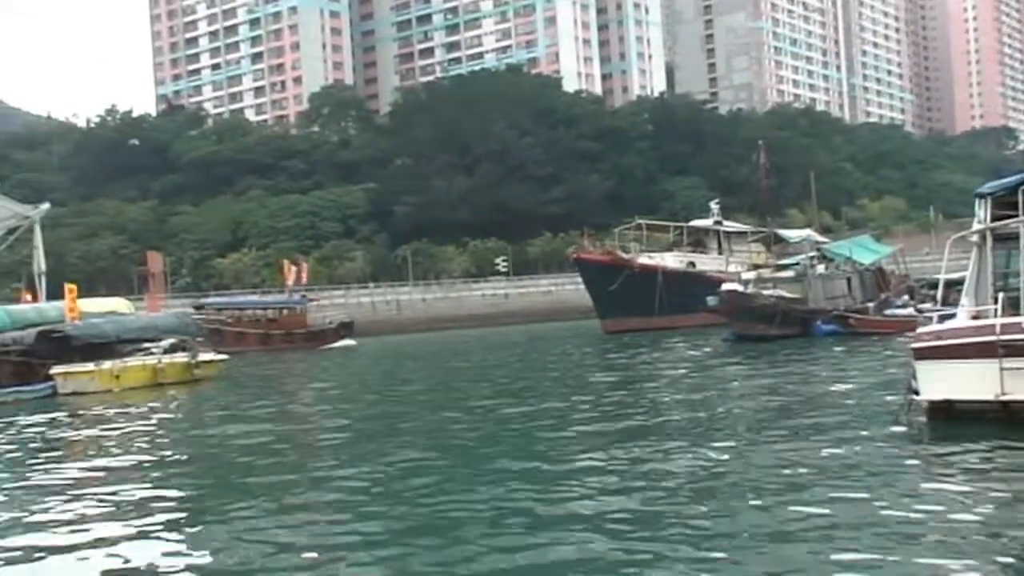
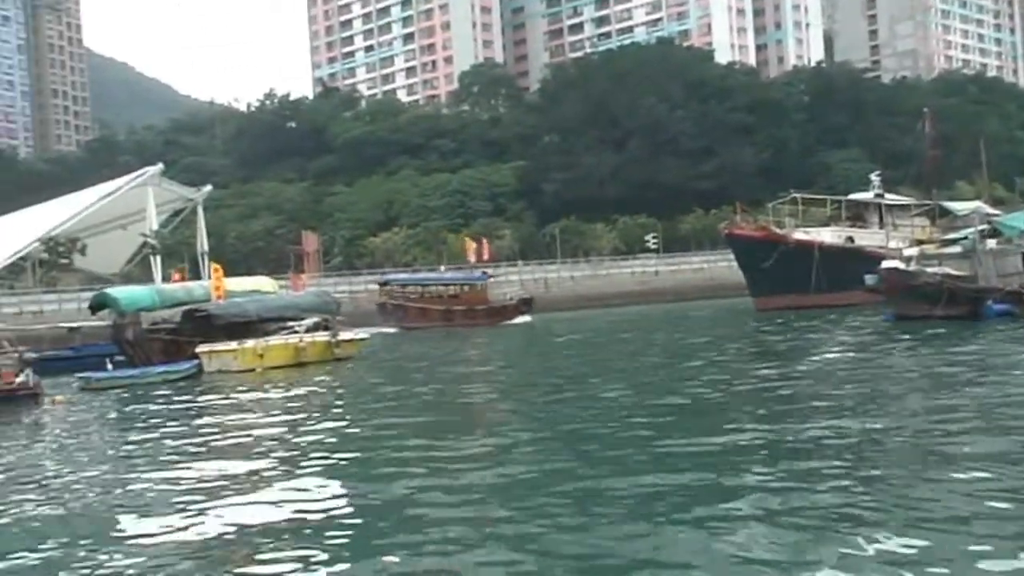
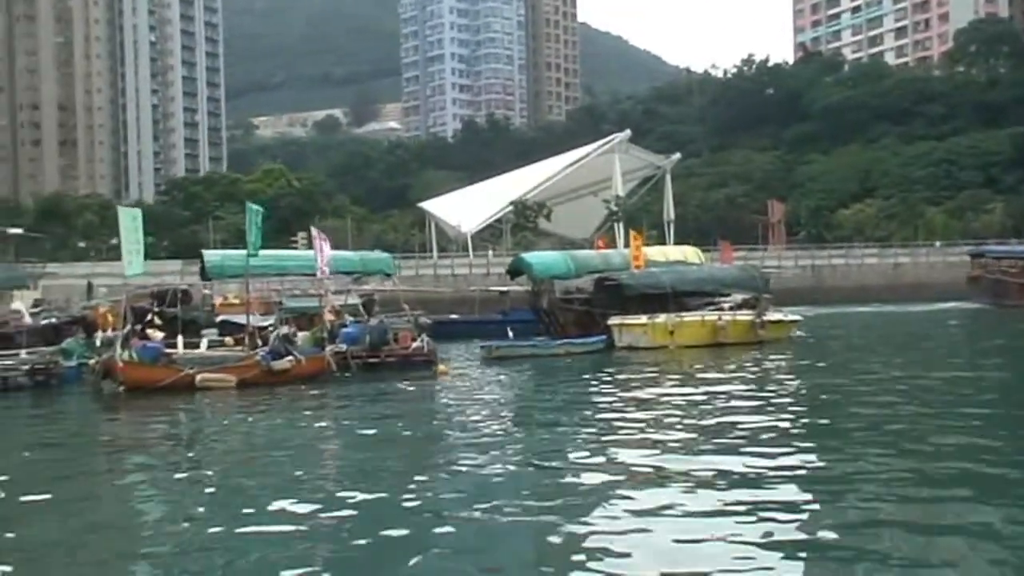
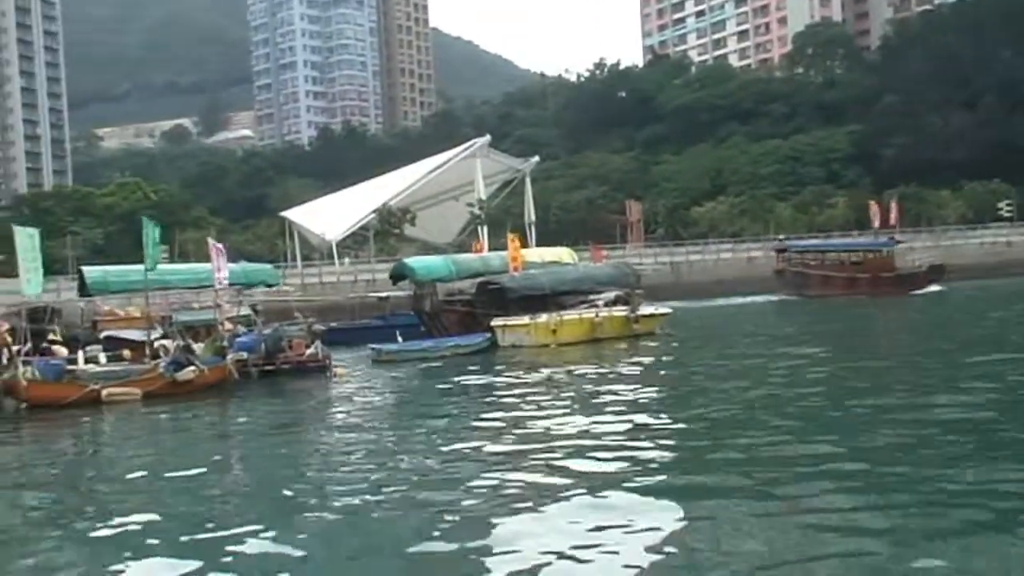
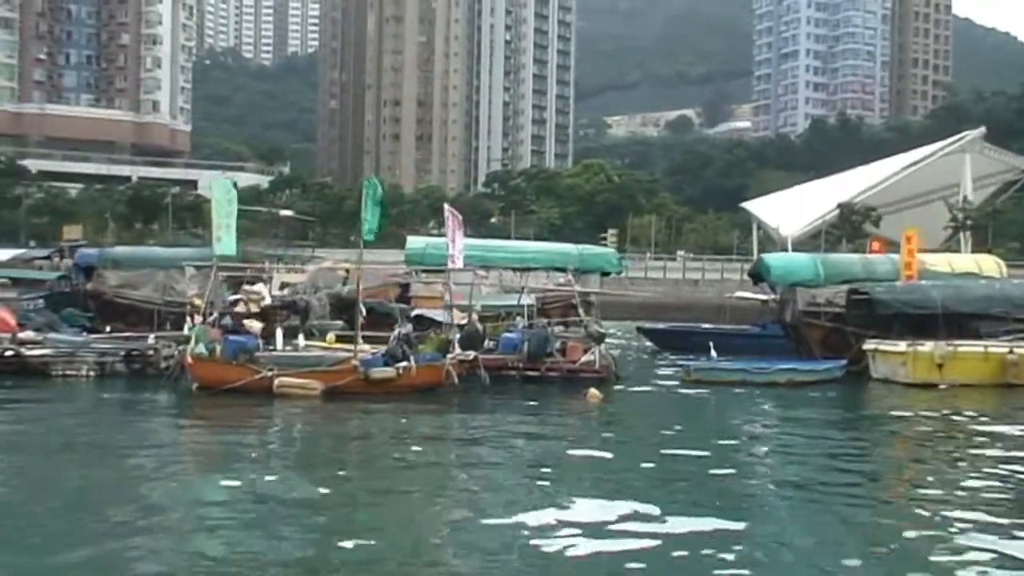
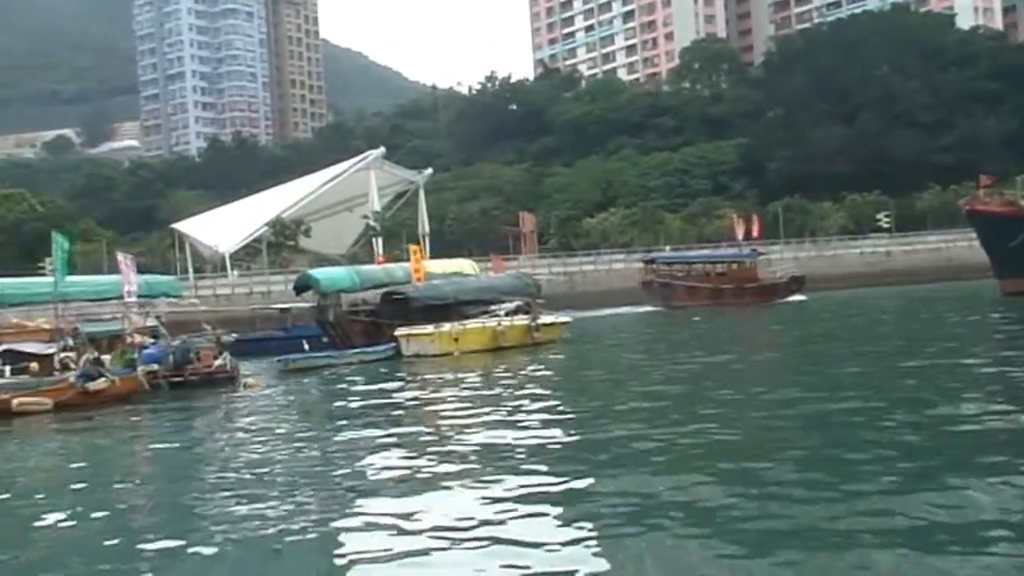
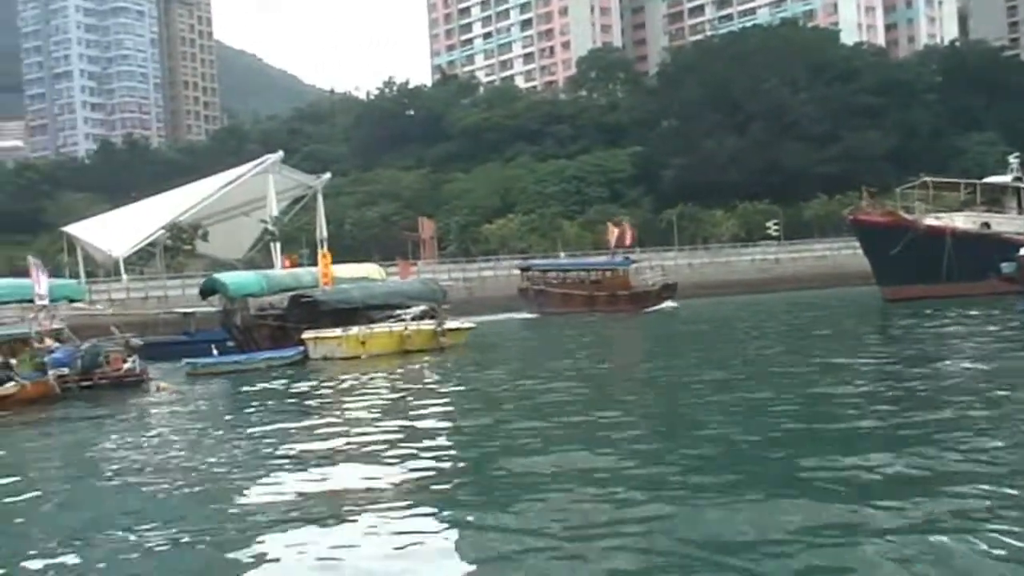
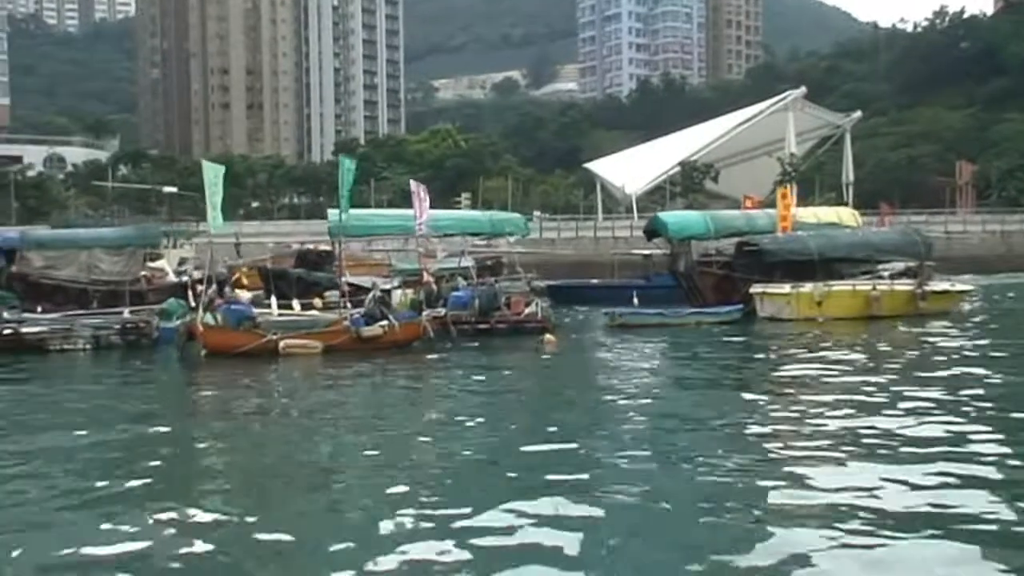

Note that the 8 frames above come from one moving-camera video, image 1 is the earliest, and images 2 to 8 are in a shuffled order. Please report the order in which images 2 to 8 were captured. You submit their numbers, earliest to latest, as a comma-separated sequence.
2, 7, 6, 4, 3, 8, 5
